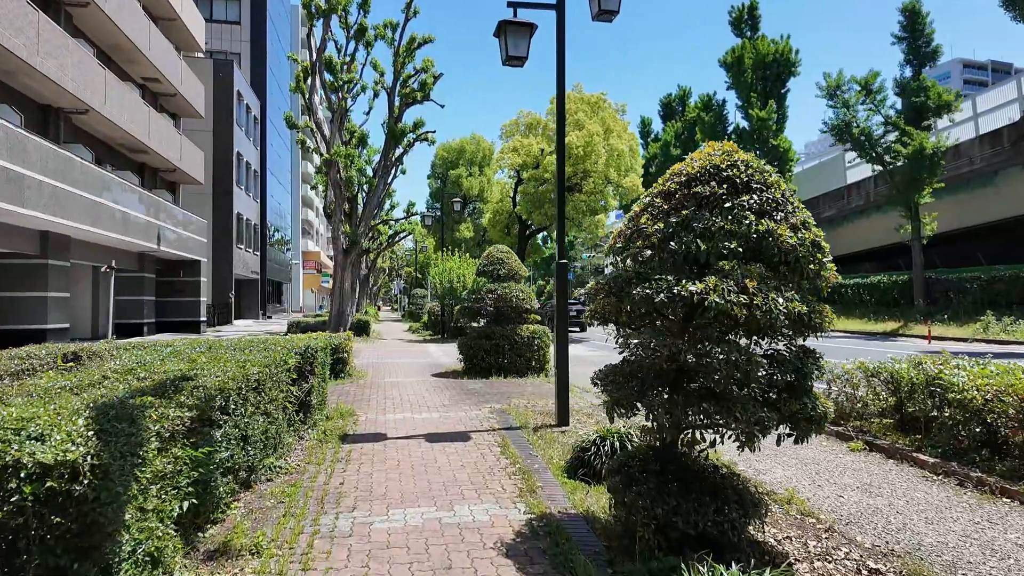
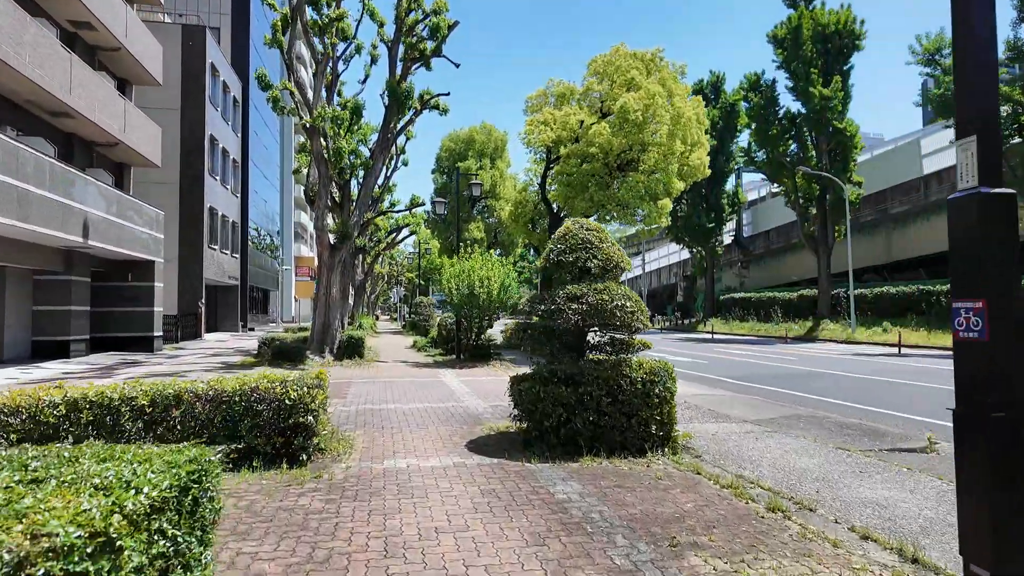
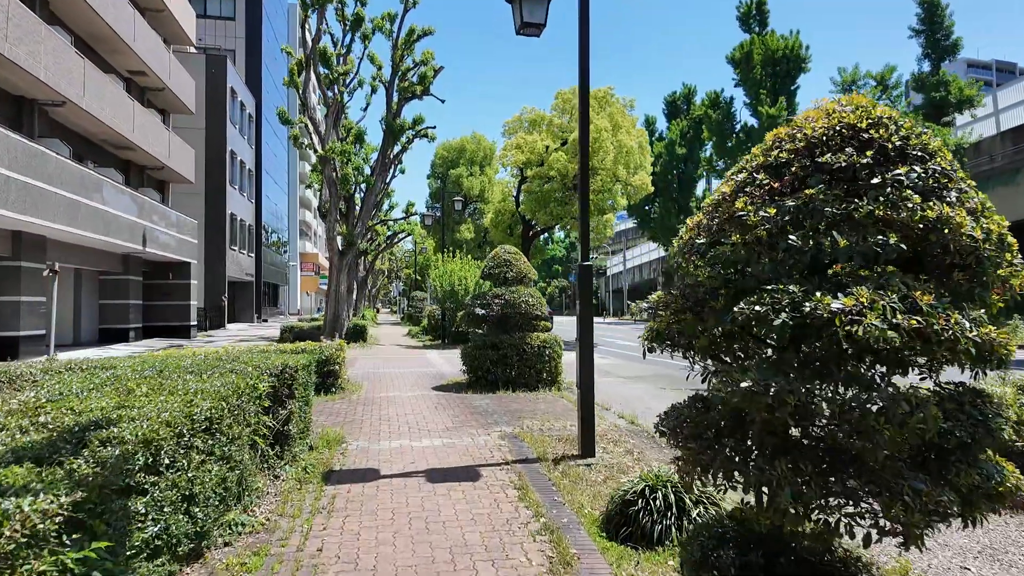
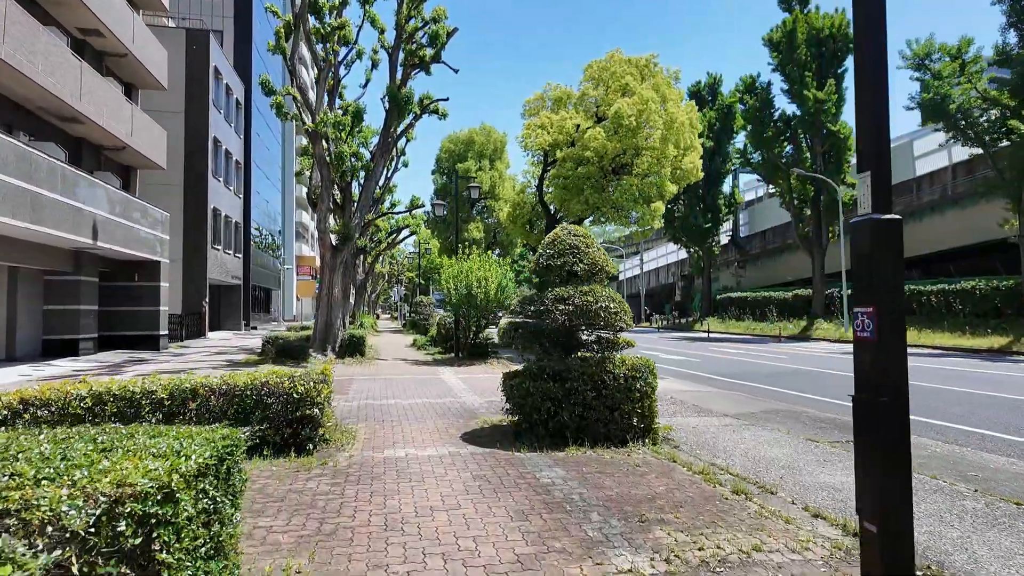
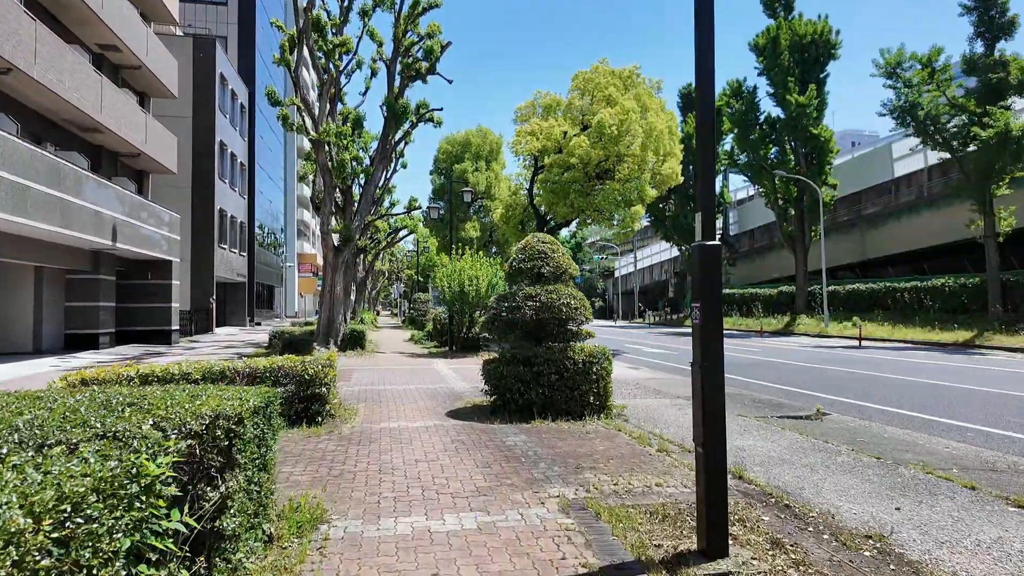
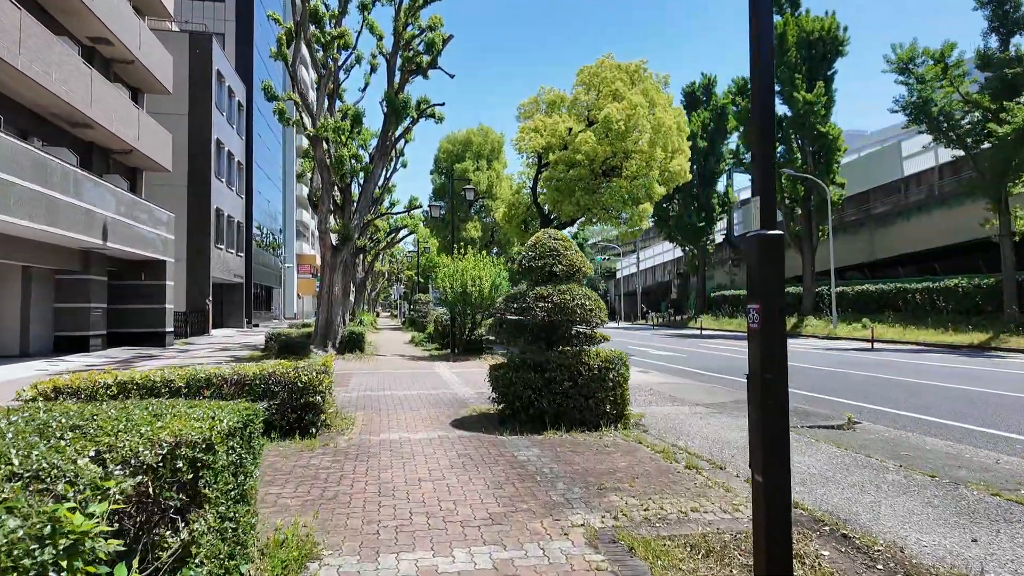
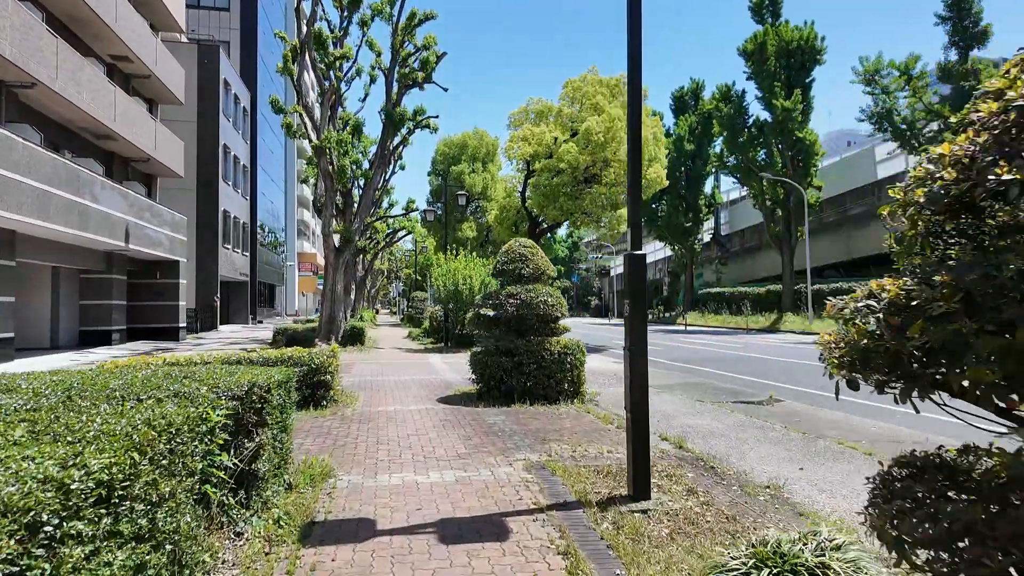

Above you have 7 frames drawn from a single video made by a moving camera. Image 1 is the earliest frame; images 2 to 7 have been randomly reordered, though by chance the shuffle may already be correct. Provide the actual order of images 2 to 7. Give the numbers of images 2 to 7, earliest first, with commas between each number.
3, 7, 5, 6, 4, 2
